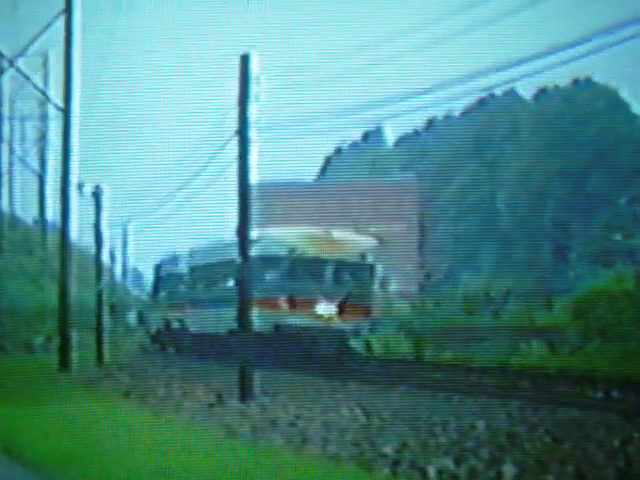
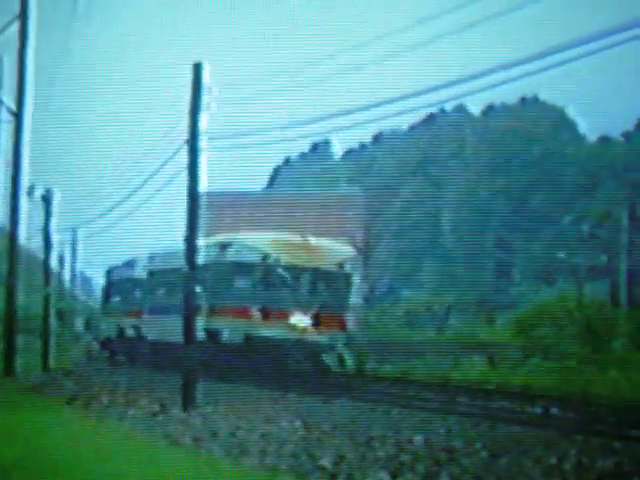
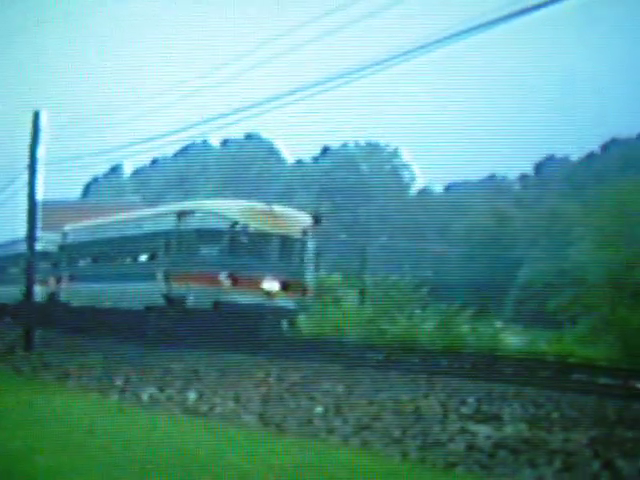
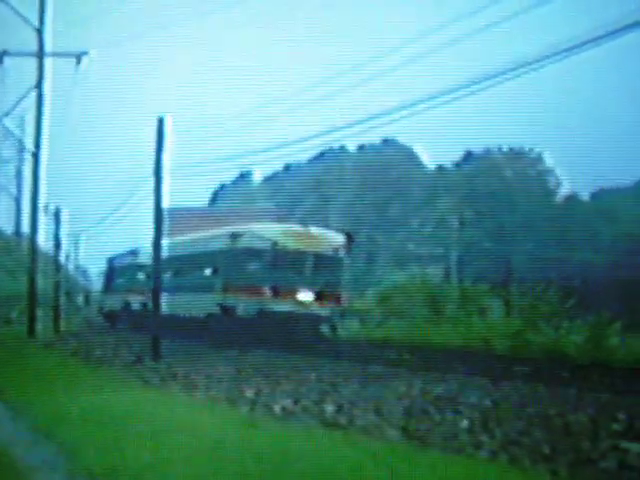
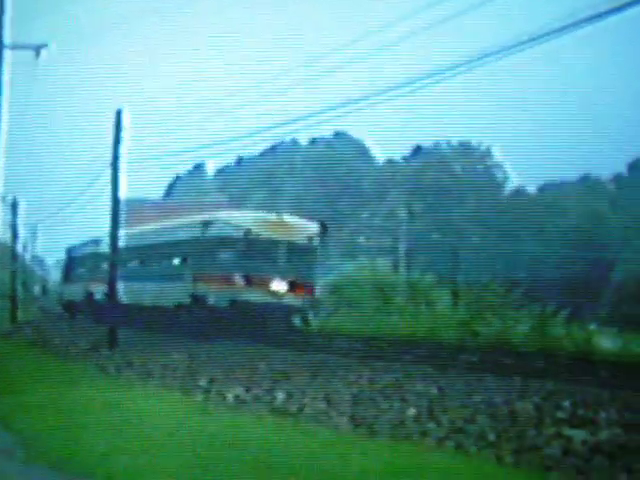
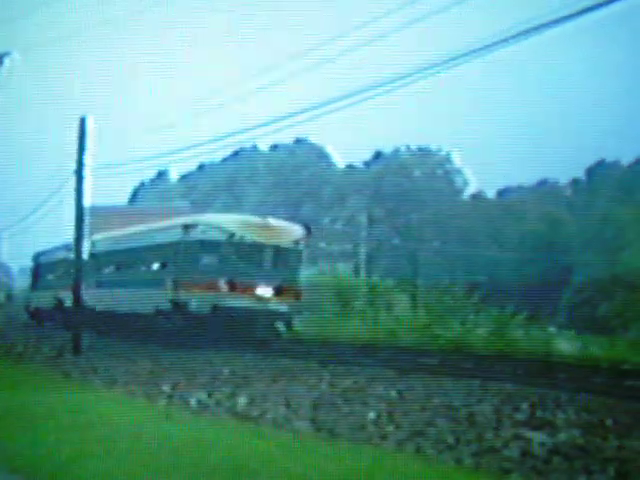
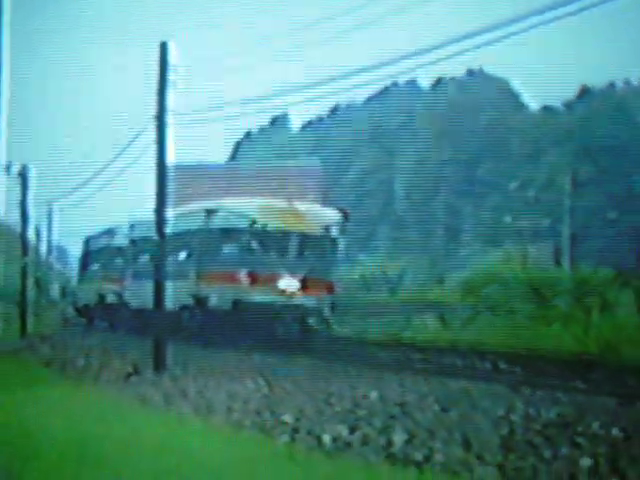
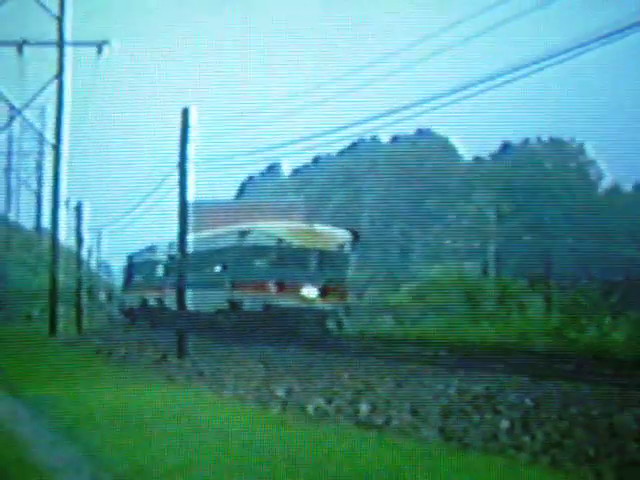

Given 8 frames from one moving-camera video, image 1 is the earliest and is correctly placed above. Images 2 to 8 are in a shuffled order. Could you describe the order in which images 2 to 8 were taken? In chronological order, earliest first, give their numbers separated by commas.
2, 7, 8, 4, 5, 6, 3
